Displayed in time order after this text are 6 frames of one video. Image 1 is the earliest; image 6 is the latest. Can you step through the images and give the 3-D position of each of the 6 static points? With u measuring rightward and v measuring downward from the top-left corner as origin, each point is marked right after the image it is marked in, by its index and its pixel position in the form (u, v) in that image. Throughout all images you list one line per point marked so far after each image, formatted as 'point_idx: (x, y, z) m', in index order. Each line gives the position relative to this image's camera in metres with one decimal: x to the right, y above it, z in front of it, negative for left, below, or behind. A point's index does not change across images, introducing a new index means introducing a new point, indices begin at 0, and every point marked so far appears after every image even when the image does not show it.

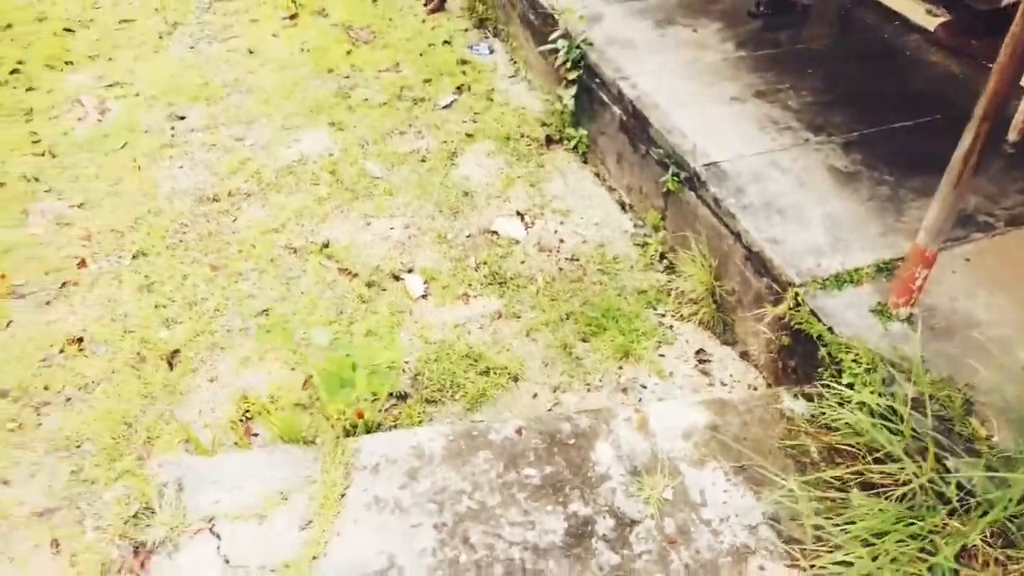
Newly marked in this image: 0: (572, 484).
0: (+0.1, -0.4, +1.7) m
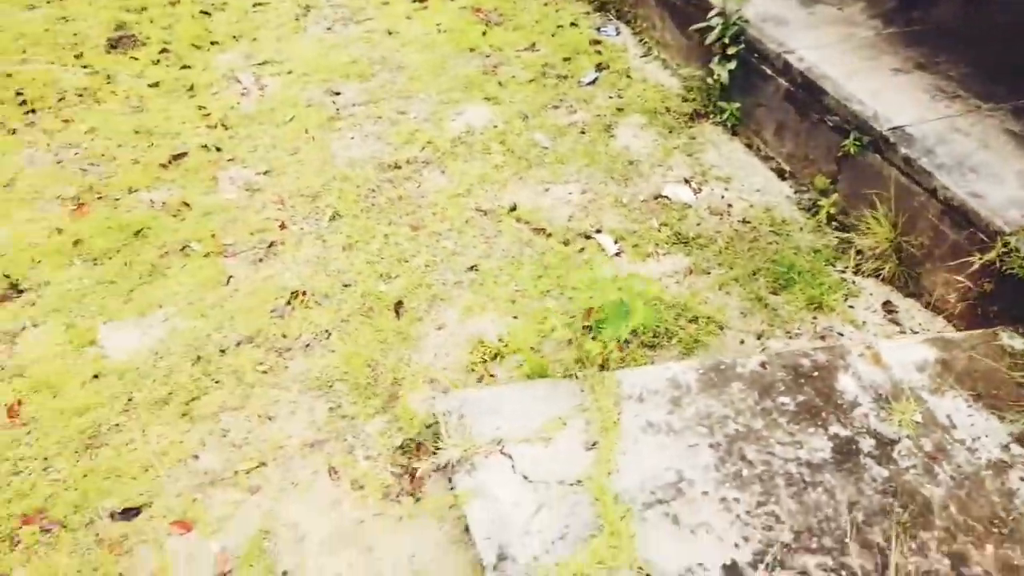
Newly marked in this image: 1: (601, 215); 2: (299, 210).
0: (+0.8, -0.3, +1.9) m
1: (+0.3, +0.3, +2.7) m
2: (-0.8, +0.3, +2.8) m
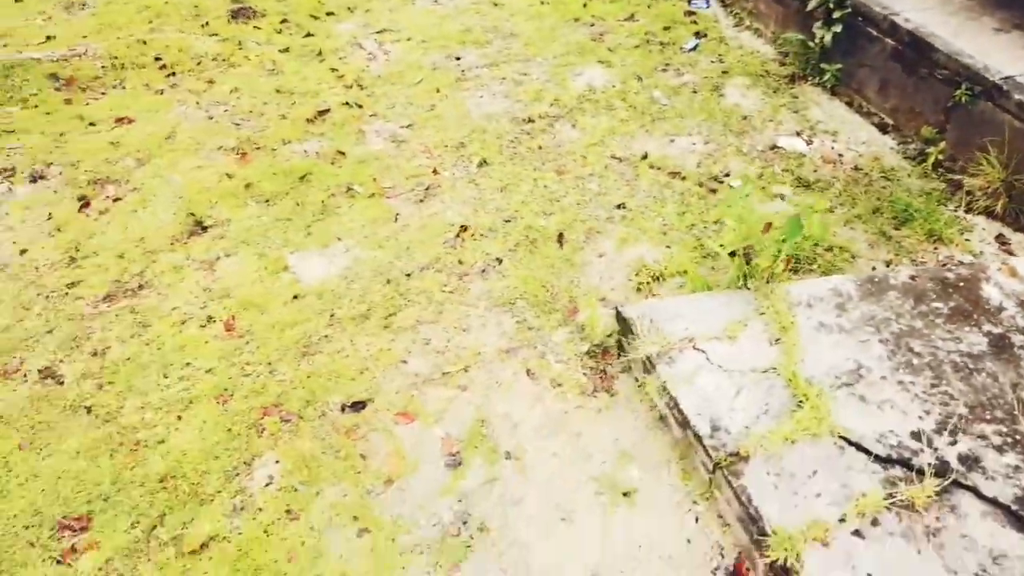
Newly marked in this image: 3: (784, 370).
0: (+1.3, -0.1, +2.1) m
1: (+0.8, +0.5, +3.0) m
2: (-0.3, +0.5, +3.0) m
3: (+0.7, -0.2, +2.0) m
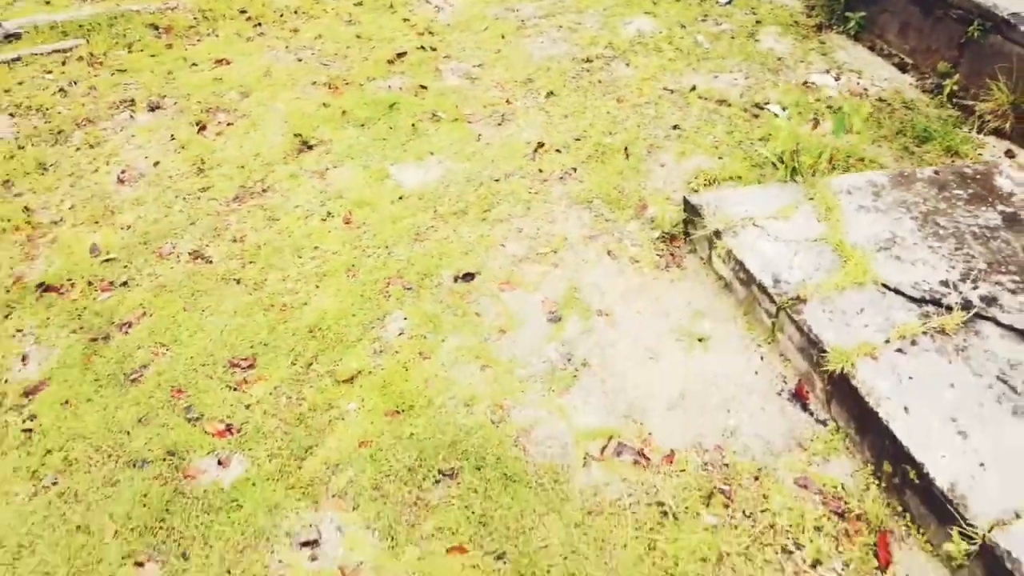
0: (+1.6, +0.3, +2.5) m
1: (+1.1, +0.8, +3.4) m
2: (0.0, +0.9, +3.4) m
3: (+1.0, +0.1, +2.4) m
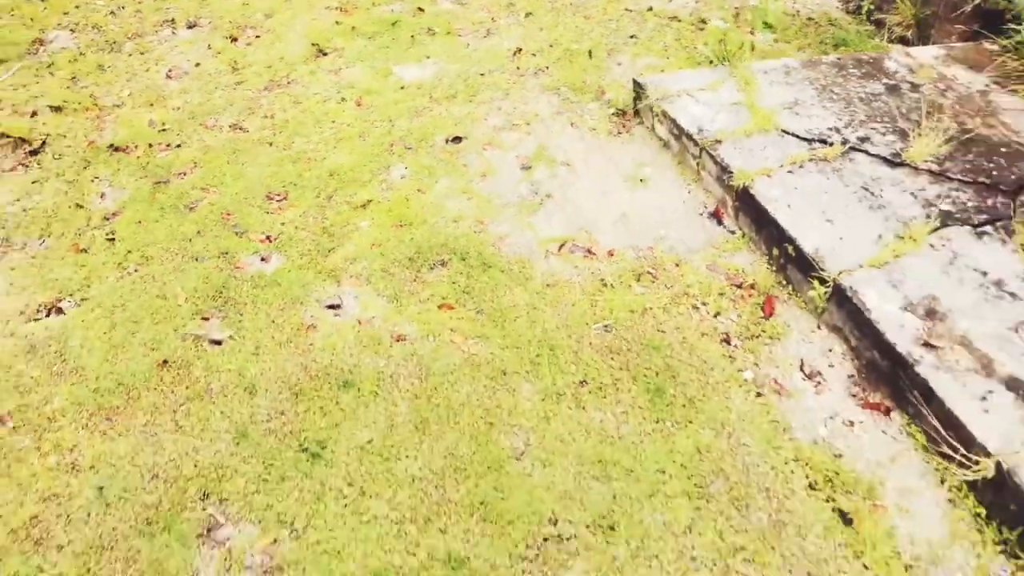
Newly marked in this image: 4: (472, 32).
0: (+1.5, +0.9, +3.1) m
1: (+1.0, +1.4, +4.0) m
2: (-0.1, +1.4, +4.0) m
3: (+0.9, +0.7, +3.0) m
4: (-0.2, +1.3, +3.9) m
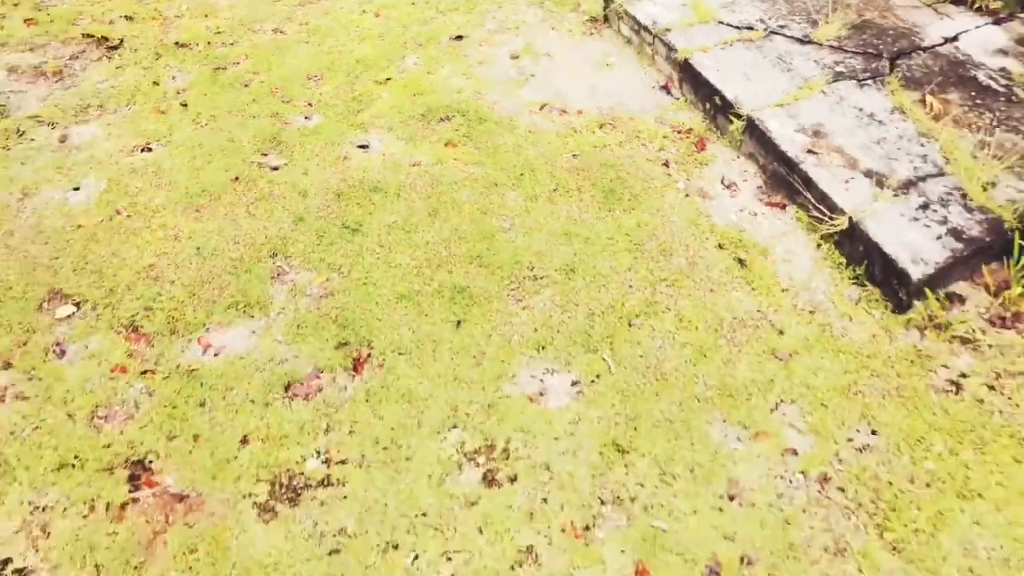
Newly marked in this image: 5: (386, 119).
0: (+1.4, +1.5, +3.8) m
1: (+1.0, +2.0, +4.7) m
2: (-0.1, +2.0, +4.7) m
3: (+0.9, +1.3, +3.7) m
4: (-0.2, +1.9, +4.6) m
5: (-0.5, +0.7, +3.3) m
